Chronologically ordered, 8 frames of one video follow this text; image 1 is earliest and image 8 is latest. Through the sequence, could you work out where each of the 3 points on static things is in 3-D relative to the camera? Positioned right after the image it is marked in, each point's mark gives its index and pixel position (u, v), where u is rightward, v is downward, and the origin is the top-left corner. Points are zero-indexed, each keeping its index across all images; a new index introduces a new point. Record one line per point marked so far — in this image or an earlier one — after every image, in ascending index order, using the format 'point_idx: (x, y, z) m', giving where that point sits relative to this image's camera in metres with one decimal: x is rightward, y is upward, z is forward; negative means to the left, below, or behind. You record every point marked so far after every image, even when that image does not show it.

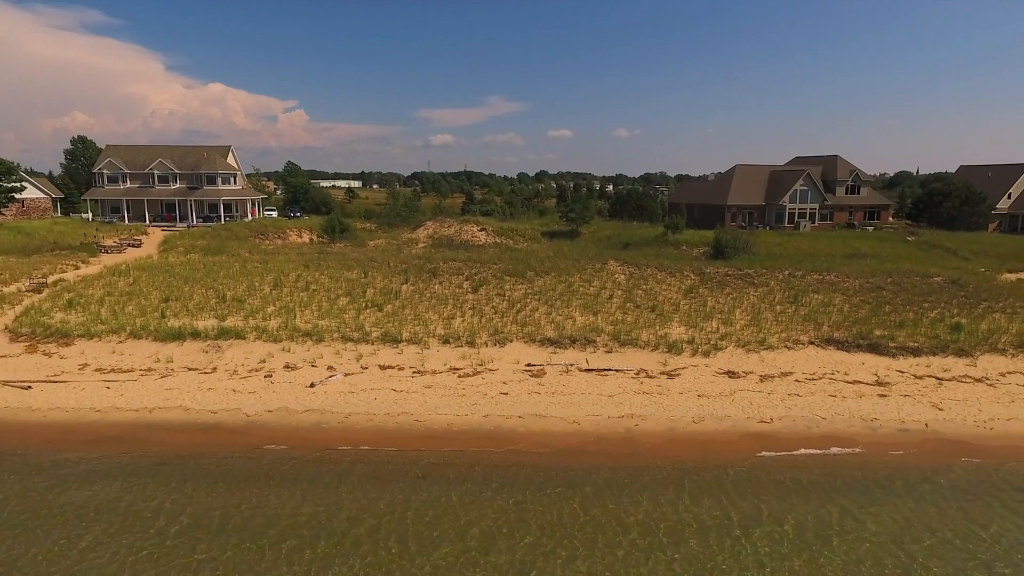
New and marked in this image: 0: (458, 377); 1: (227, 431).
0: (-1.7, -2.8, +19.3) m
1: (-7.8, -3.9, +16.8) m
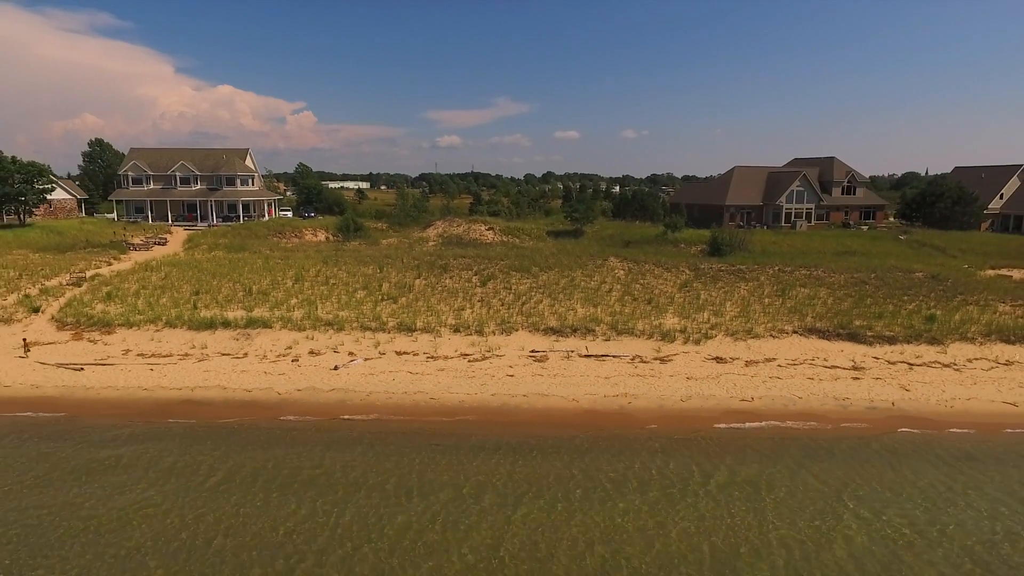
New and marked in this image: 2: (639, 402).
0: (-1.5, -2.5, +21.1) m
1: (-7.7, -3.6, +18.7) m
2: (+3.8, -3.4, +18.1) m
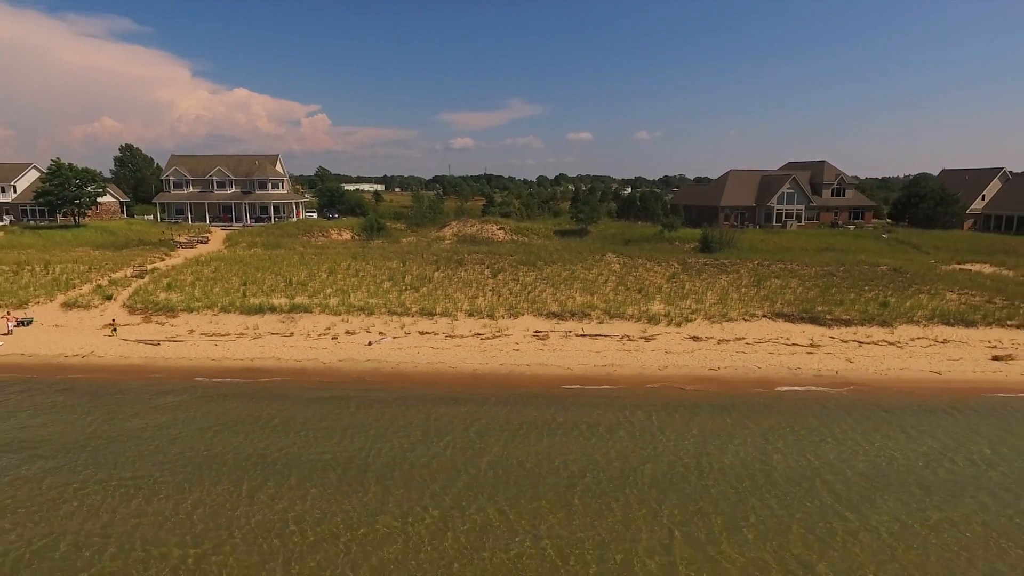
0: (-1.3, -2.1, +24.9) m
1: (-7.5, -3.1, +22.6) m
2: (+4.0, -2.9, +21.8) m
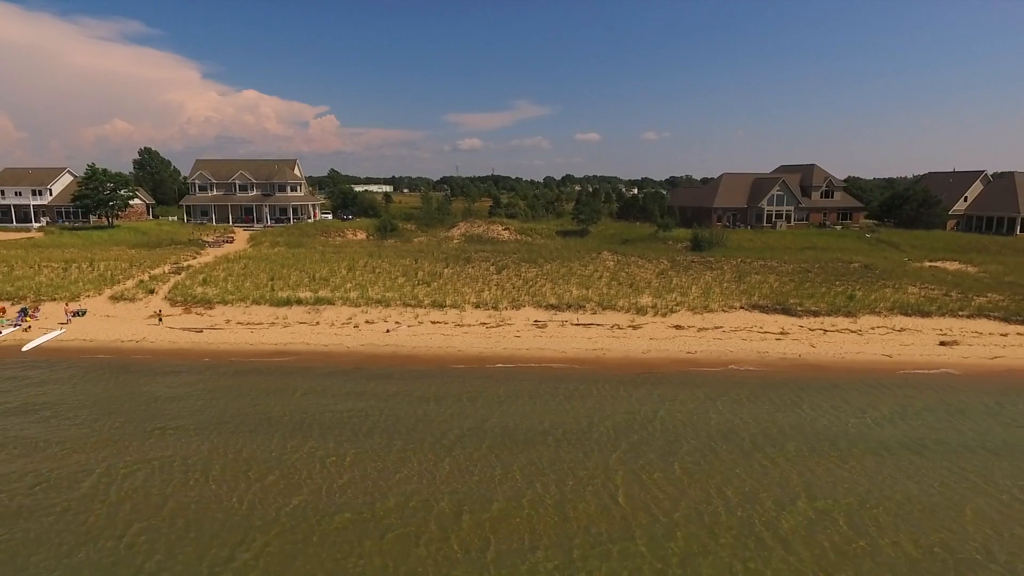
0: (-1.2, -1.8, +28.0) m
1: (-7.4, -2.8, +25.8) m
2: (+4.0, -2.6, +24.8) m
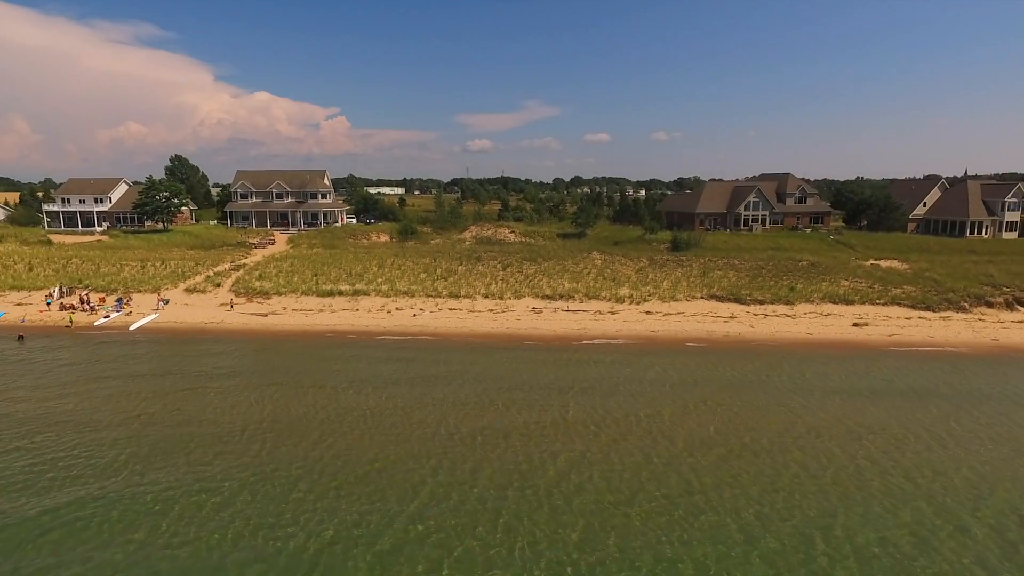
0: (-1.1, -1.4, +34.8) m
1: (-7.4, -2.4, +32.7) m
2: (+4.1, -2.2, +31.6) m
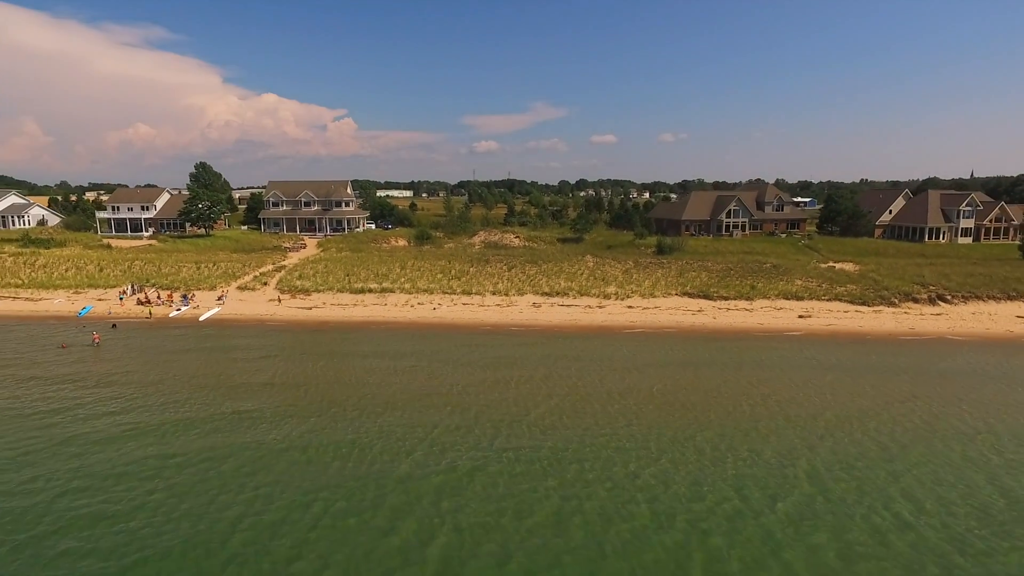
0: (-0.8, -1.3, +41.6) m
1: (-7.1, -2.3, +39.5) m
2: (+4.3, -2.1, +38.3) m
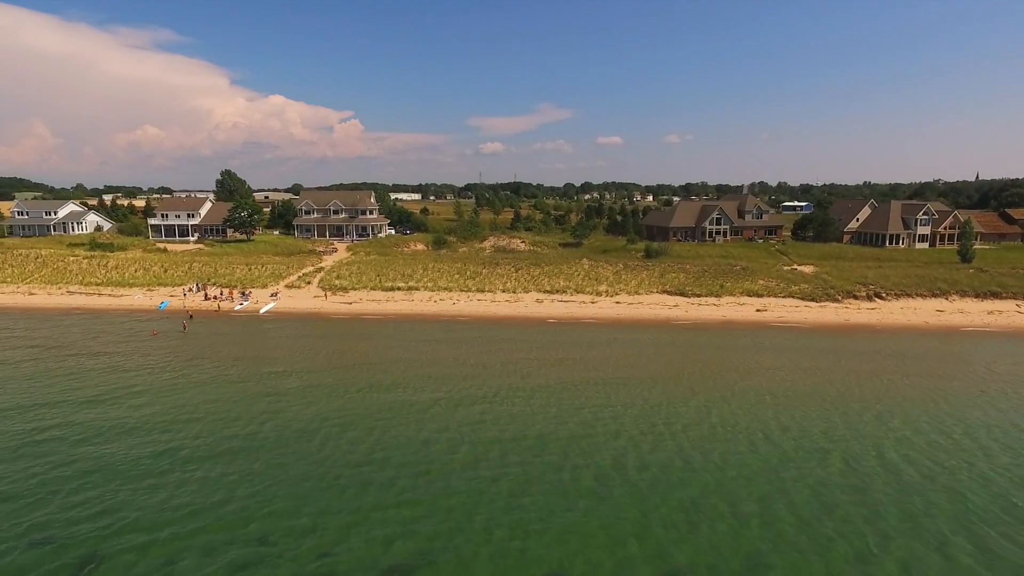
0: (-0.3, -1.1, +49.7) m
1: (-6.6, -2.1, +47.7) m
2: (+4.8, -1.9, +46.4) m
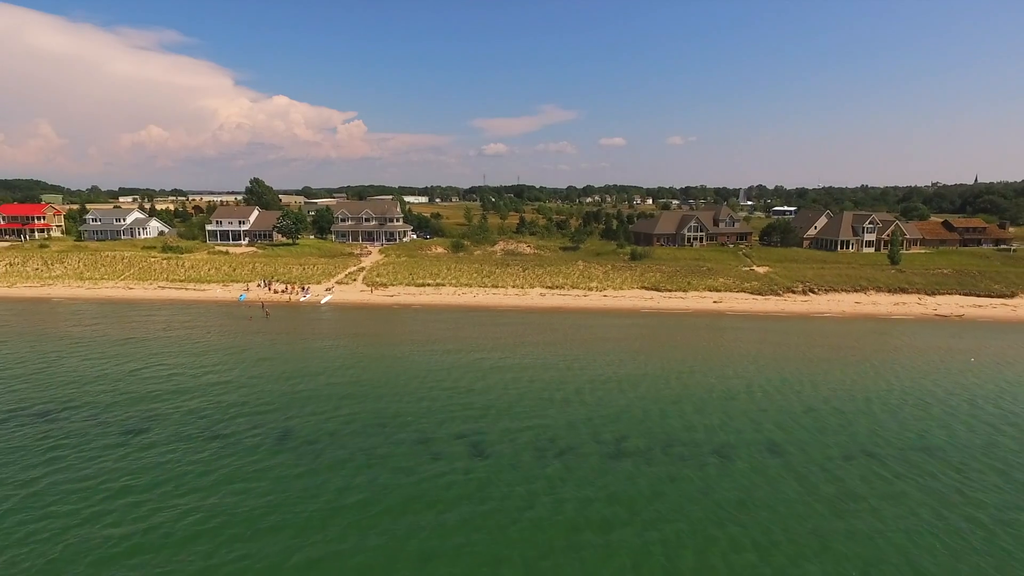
0: (+0.6, -0.7, +62.2) m
1: (-5.7, -1.7, +60.2) m
2: (+5.7, -1.6, +58.8) m
